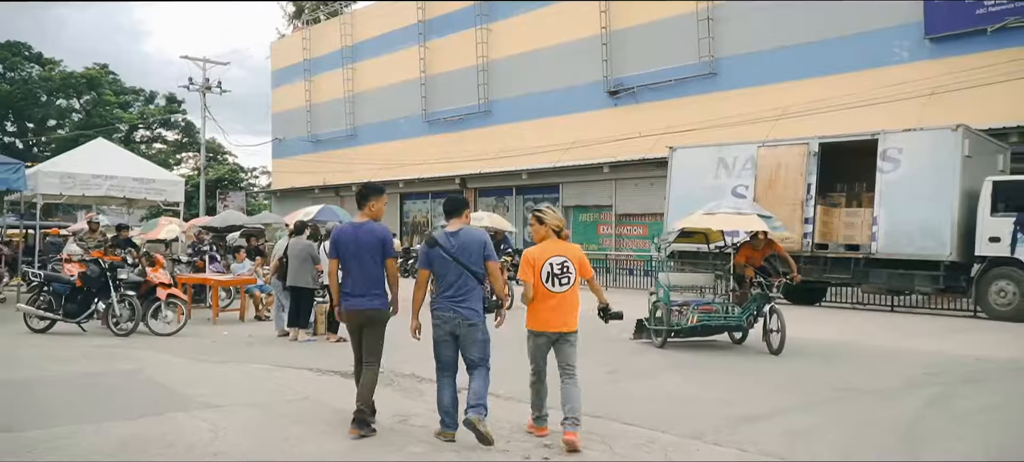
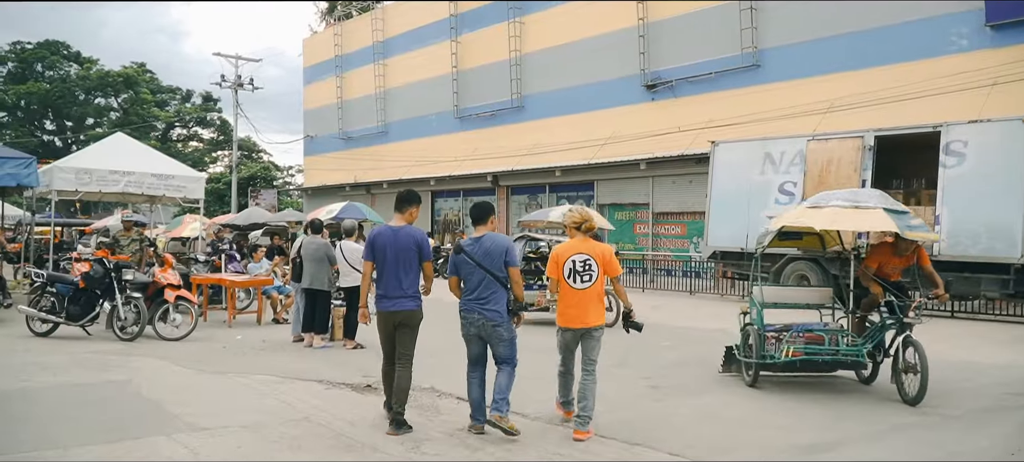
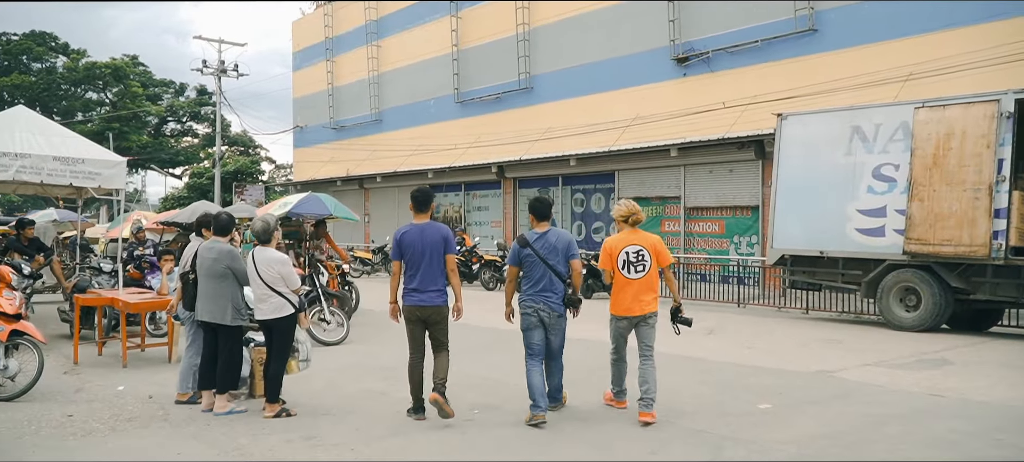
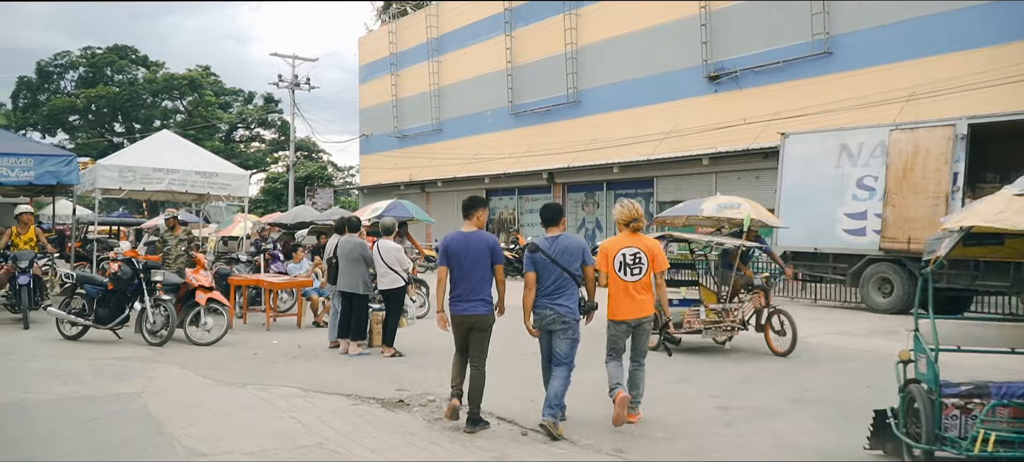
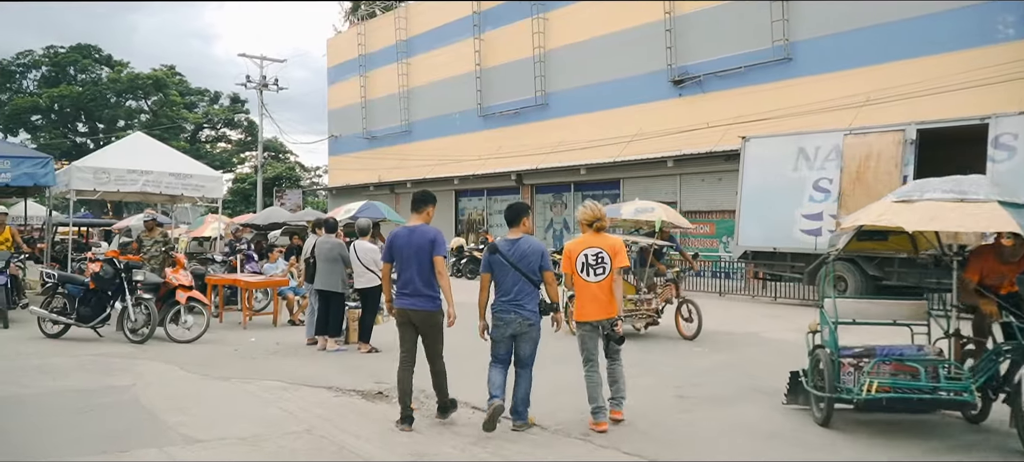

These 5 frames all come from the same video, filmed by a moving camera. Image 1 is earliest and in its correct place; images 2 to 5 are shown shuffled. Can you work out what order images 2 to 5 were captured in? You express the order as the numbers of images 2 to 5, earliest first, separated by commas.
2, 5, 4, 3
